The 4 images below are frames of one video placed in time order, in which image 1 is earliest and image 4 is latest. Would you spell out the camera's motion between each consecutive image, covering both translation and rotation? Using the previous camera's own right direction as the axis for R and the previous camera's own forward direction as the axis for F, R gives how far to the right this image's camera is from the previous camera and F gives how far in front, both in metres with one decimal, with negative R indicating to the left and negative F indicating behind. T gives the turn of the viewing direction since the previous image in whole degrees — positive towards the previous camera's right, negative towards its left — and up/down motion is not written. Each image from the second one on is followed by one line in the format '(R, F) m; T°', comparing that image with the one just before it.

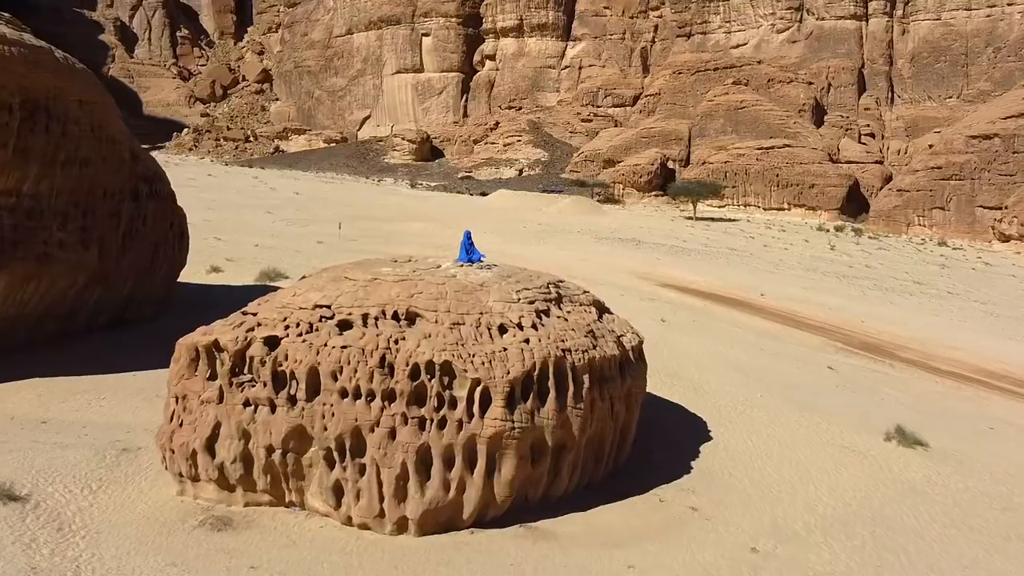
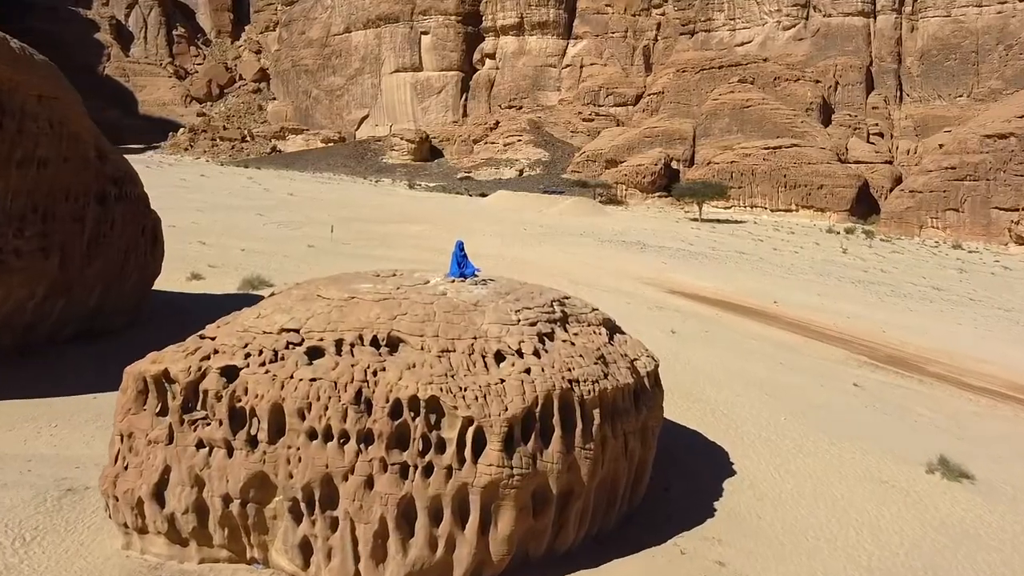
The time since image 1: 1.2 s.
(0.0, +0.8) m; 0°
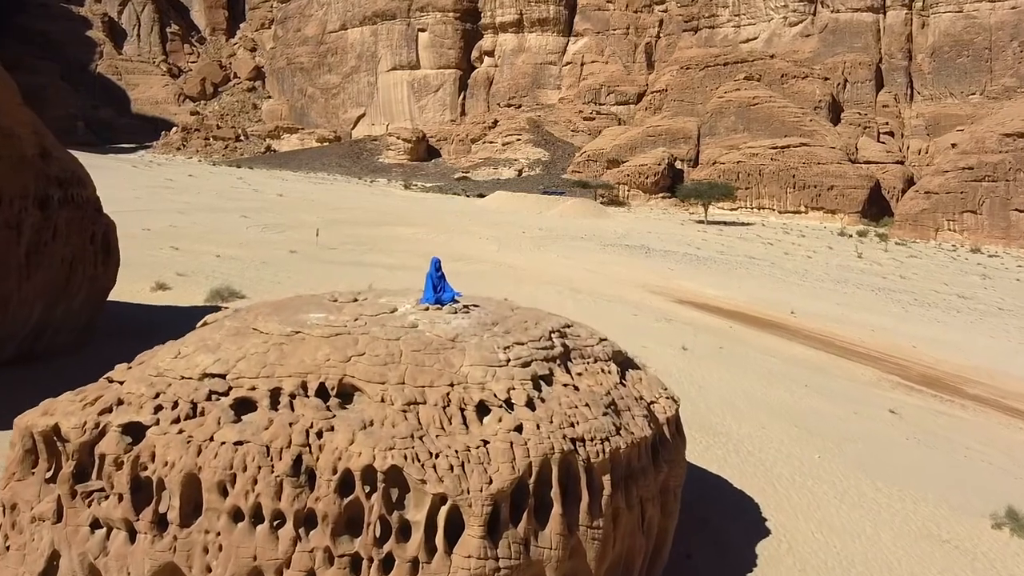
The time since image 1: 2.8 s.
(0.0, +1.1) m; 0°
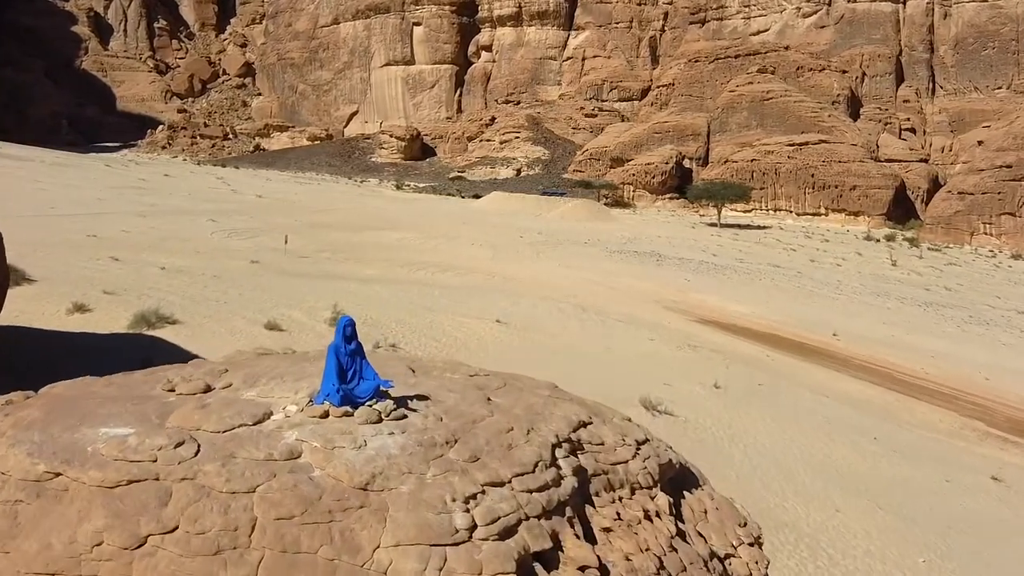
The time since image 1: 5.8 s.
(0.0, +1.9) m; 0°
